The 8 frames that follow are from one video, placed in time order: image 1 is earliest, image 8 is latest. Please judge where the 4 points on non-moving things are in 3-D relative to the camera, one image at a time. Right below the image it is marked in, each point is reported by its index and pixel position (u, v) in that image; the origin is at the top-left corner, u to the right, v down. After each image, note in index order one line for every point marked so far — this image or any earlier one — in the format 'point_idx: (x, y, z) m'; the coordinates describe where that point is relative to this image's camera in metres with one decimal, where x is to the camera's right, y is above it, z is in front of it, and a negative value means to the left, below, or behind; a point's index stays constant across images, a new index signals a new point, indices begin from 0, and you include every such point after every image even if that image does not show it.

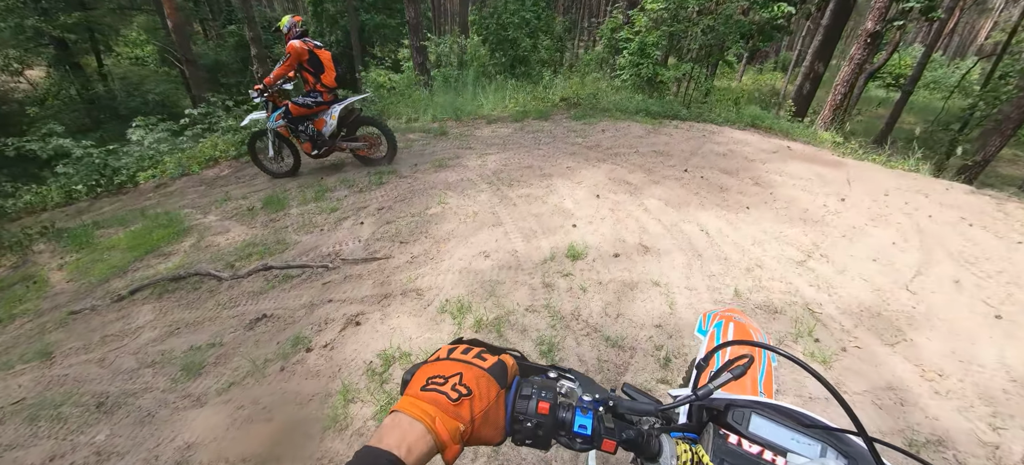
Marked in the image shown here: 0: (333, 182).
0: (-2.6, +0.7, +5.6) m
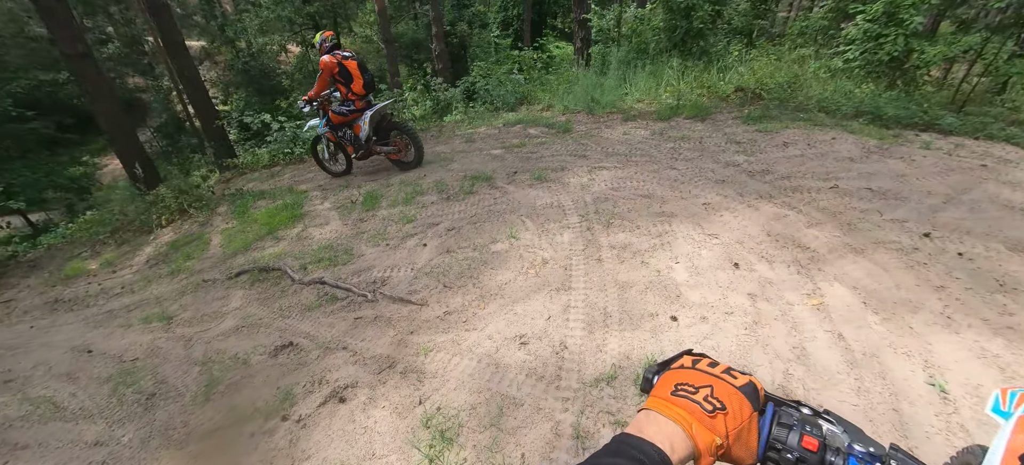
0: (-1.2, +0.7, +5.2) m
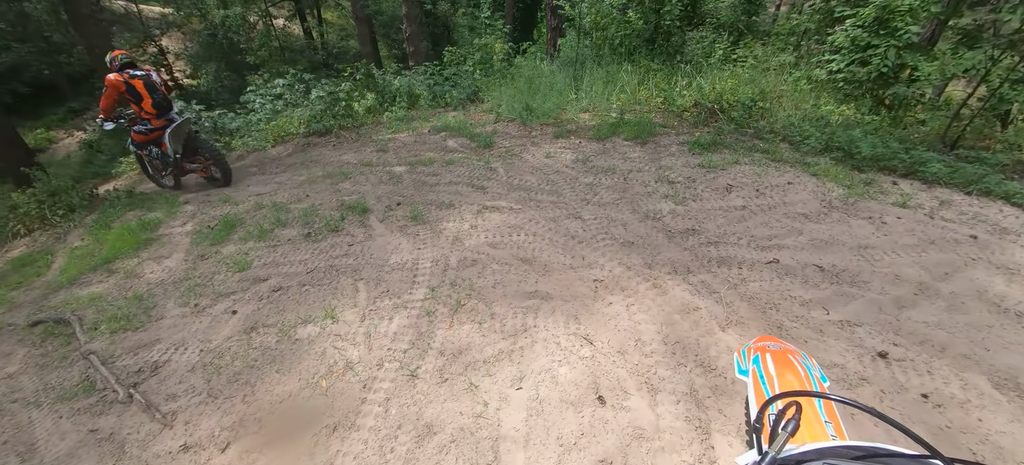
0: (-2.4, +0.2, +4.3) m
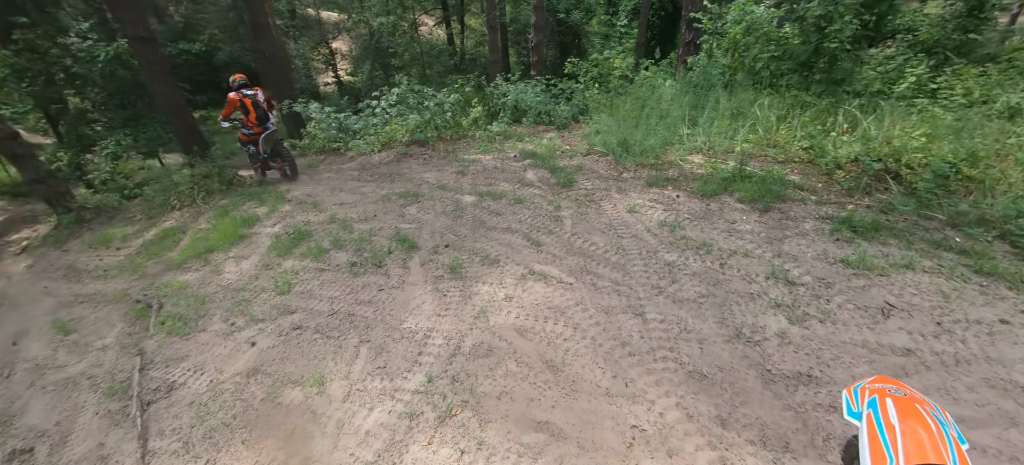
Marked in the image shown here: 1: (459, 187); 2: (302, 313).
0: (-1.7, 0.0, +4.2) m
1: (-0.7, +0.6, +5.1) m
2: (-1.7, -0.6, +3.0) m
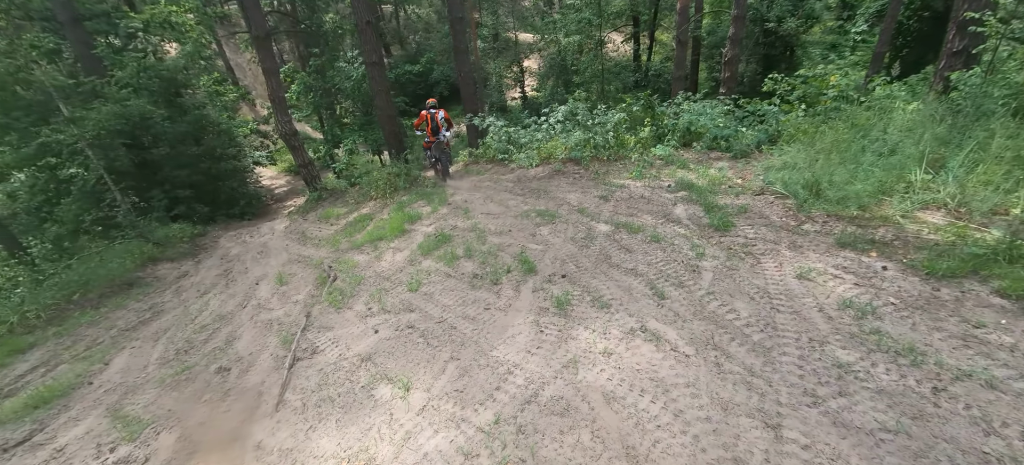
0: (-0.2, -0.1, +4.4) m
1: (+1.1, +0.2, +4.8) m
2: (-0.8, -0.7, +3.3) m
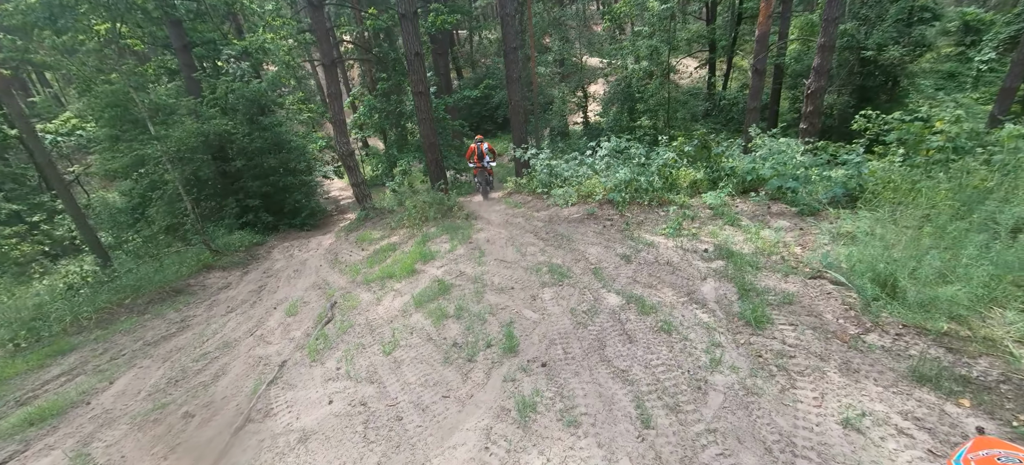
0: (-0.3, -0.8, +4.0) m
1: (+1.1, -0.5, +4.2) m
2: (-1.0, -1.2, +3.0) m
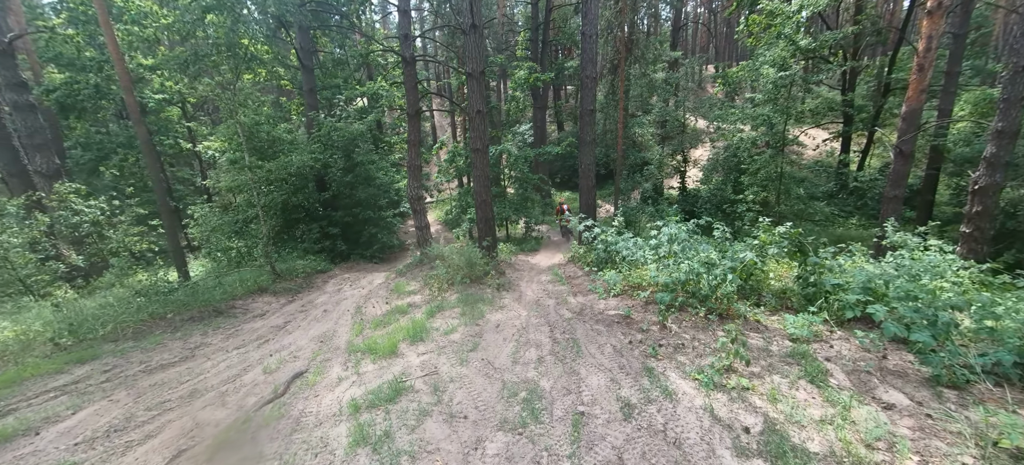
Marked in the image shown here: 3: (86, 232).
0: (-0.8, -1.7, +3.1) m
1: (+0.6, -1.6, +3.0) m
2: (-1.8, -1.9, +2.3) m
3: (-10.9, 0.0, +9.8) m
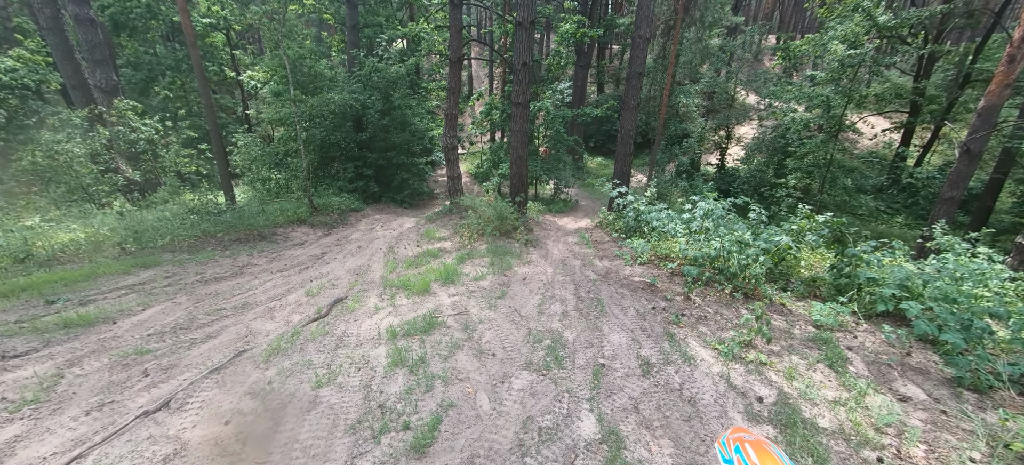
0: (-0.6, -1.2, +3.4) m
1: (+0.8, -1.3, +3.2) m
2: (-1.7, -1.4, +2.6) m
3: (-10.0, +2.3, +10.4) m
